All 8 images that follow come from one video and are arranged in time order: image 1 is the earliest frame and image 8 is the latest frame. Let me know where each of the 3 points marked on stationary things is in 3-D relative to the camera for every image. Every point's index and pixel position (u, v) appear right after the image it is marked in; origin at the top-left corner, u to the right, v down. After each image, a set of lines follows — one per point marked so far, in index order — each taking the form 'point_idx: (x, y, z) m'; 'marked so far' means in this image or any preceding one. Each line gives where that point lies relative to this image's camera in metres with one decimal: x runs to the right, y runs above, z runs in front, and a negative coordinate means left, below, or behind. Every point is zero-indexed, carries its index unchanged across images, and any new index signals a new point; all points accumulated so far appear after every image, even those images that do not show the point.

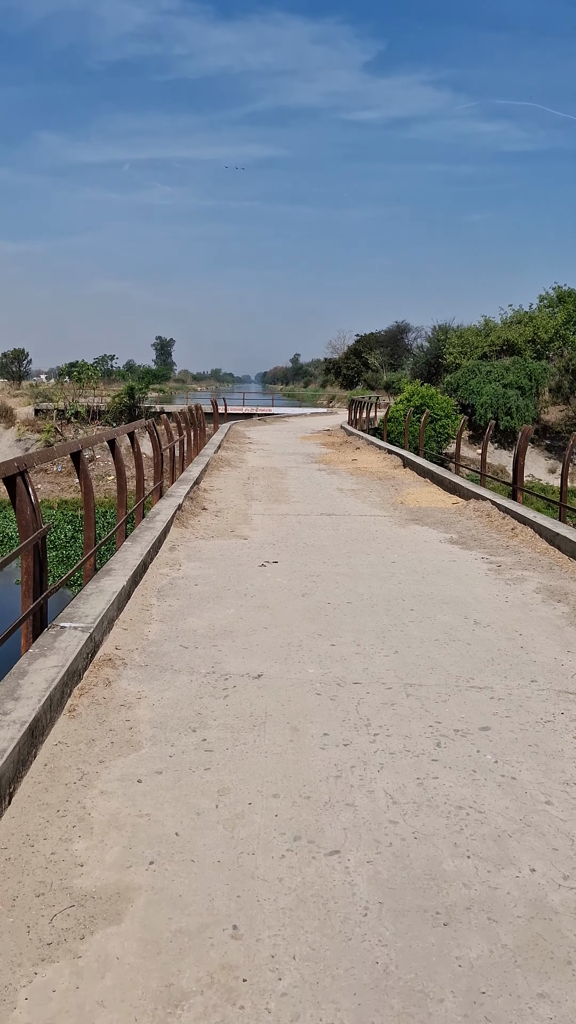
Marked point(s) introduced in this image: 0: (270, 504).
0: (-0.2, +0.1, +9.9) m
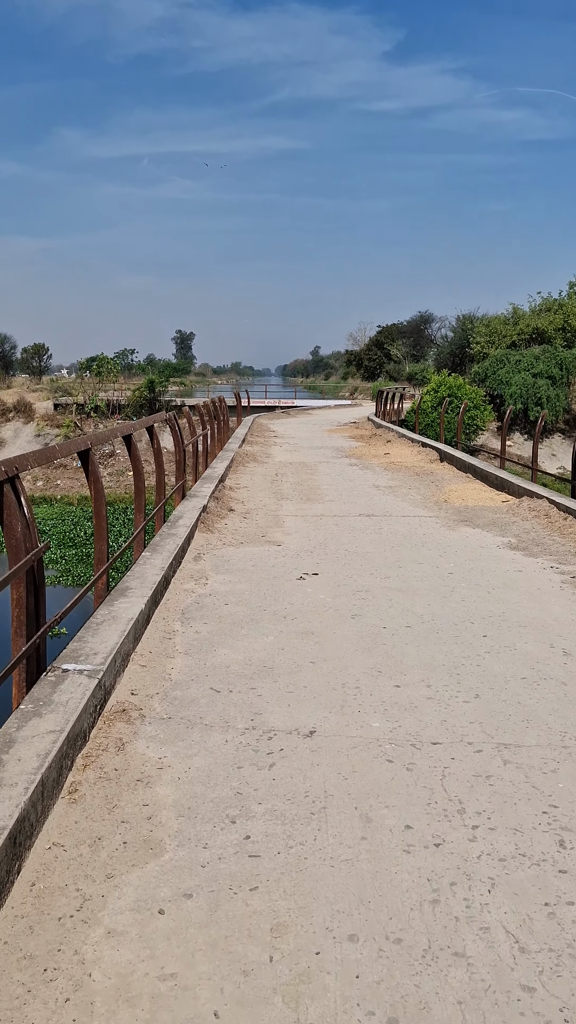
0: (+0.1, +0.1, +9.0) m
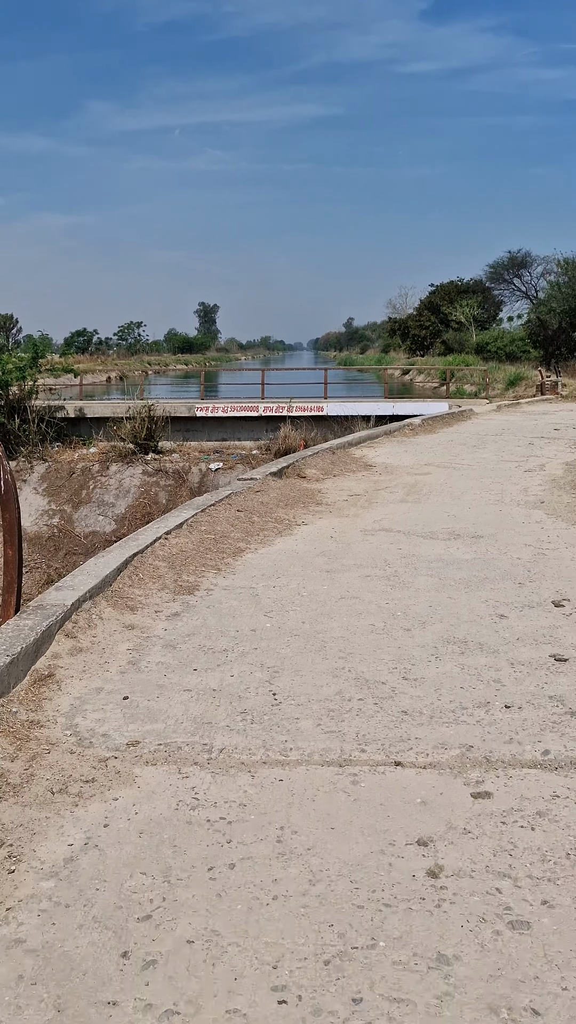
0: (+0.2, +0.2, +9.2) m
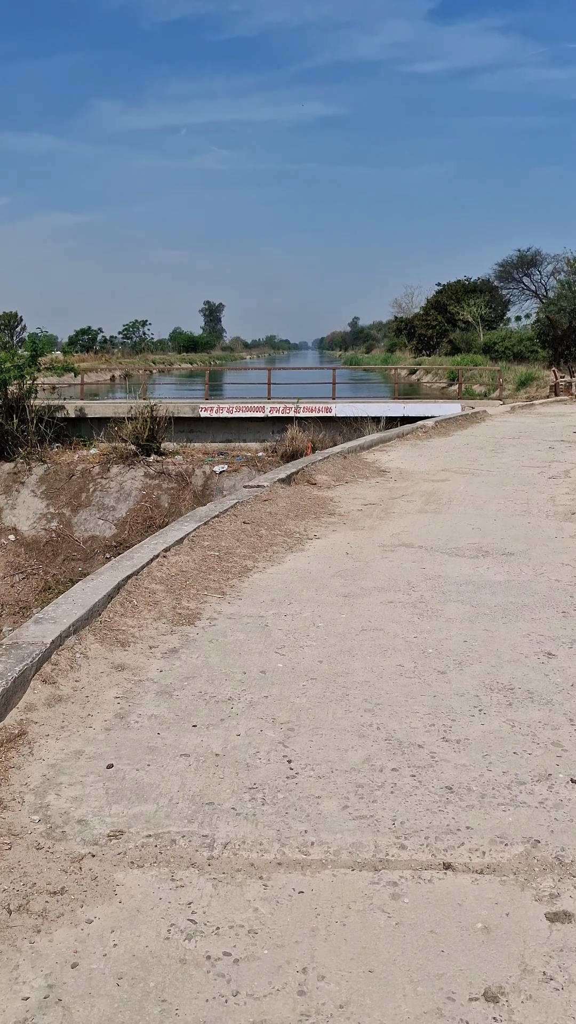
0: (+0.2, +0.1, +8.7) m
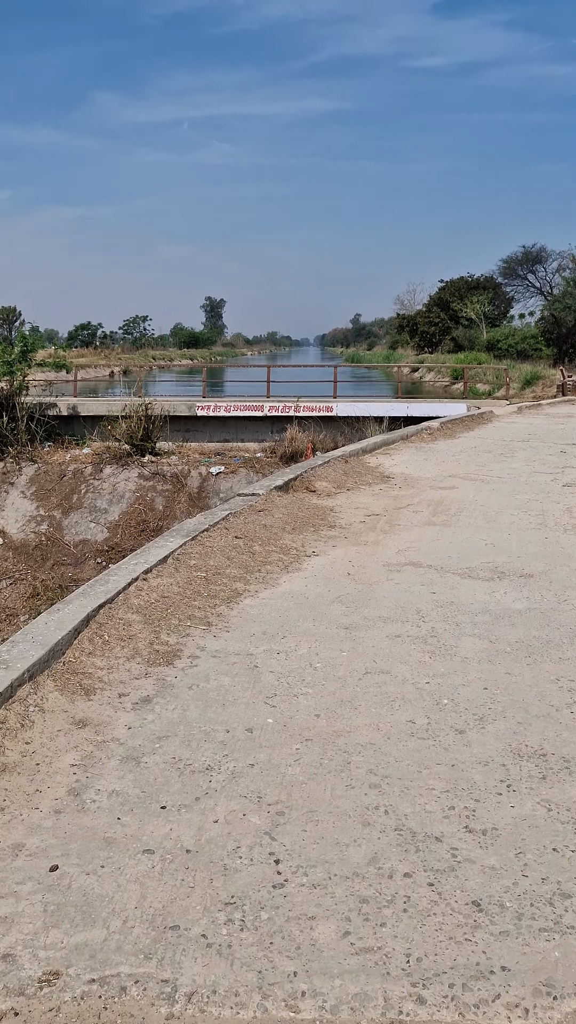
0: (+0.2, 0.0, +8.2) m
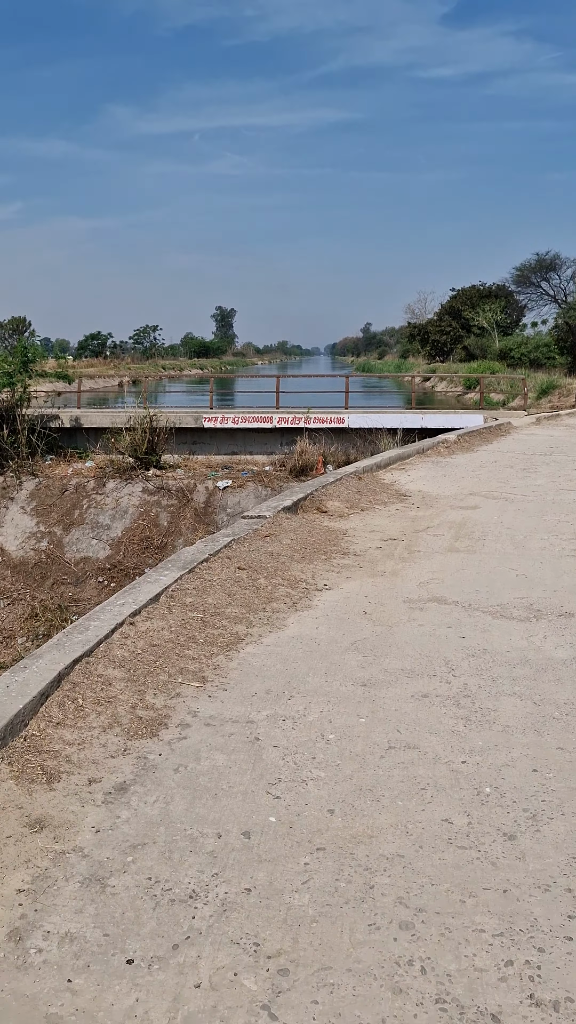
0: (+0.3, -0.2, +7.7) m
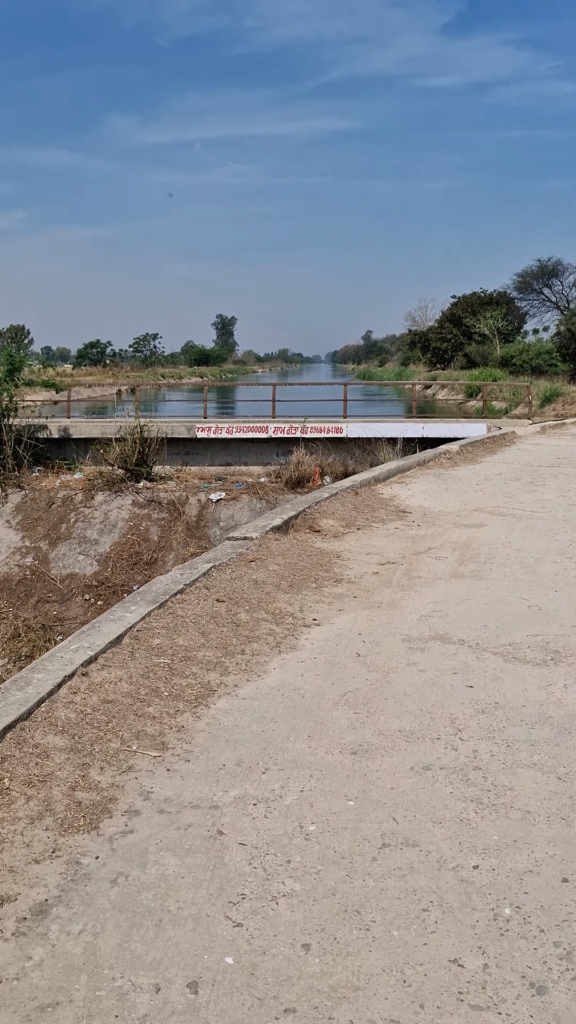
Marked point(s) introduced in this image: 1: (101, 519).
0: (+0.2, -0.3, +7.2) m
1: (-2.6, -0.1, +12.3) m
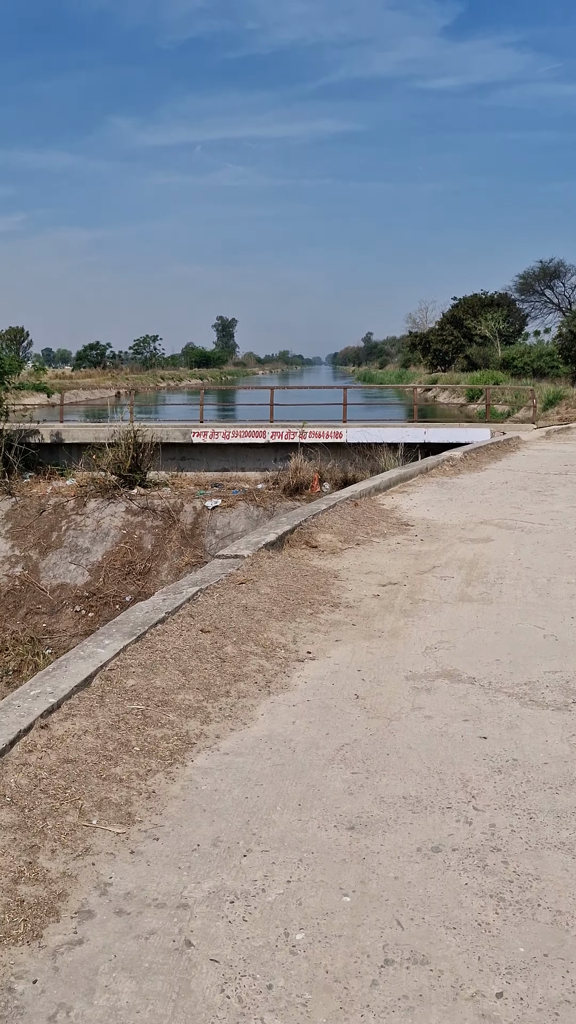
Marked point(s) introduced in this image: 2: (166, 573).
0: (+0.2, -0.4, +6.8) m
1: (-2.7, -0.2, +11.9) m
2: (-1.5, -0.8, +11.1) m
